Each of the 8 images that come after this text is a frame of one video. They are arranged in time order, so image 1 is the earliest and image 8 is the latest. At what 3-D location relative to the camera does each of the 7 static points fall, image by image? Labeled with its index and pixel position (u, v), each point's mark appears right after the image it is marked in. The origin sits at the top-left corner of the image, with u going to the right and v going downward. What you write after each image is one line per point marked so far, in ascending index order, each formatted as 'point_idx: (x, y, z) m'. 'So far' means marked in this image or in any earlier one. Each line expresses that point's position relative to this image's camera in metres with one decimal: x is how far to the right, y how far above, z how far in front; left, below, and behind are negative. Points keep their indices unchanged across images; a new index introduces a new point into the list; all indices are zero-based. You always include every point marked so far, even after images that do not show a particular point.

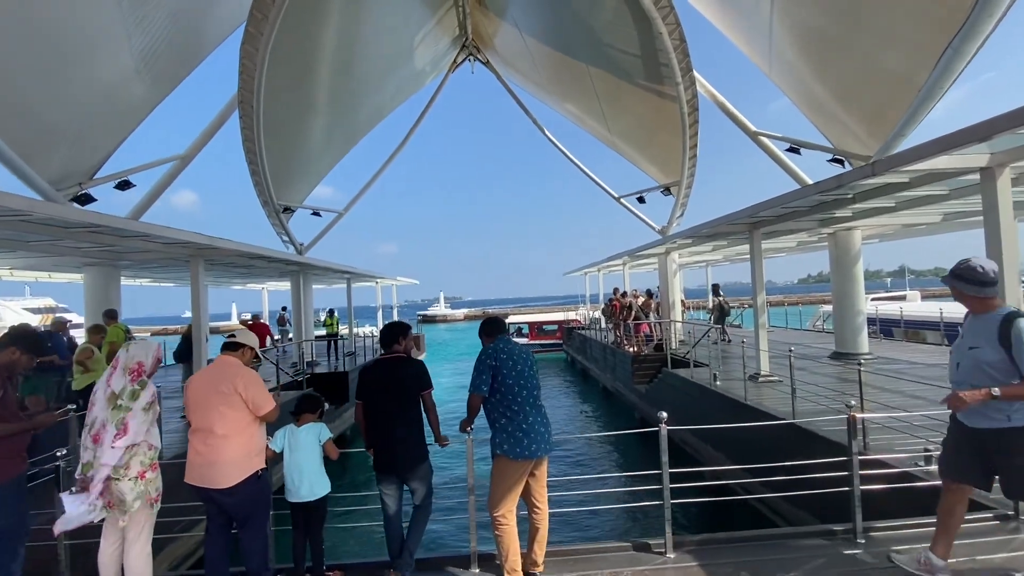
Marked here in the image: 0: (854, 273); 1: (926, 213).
0: (+8.6, +0.4, +12.4) m
1: (+8.0, +1.5, +9.6) m
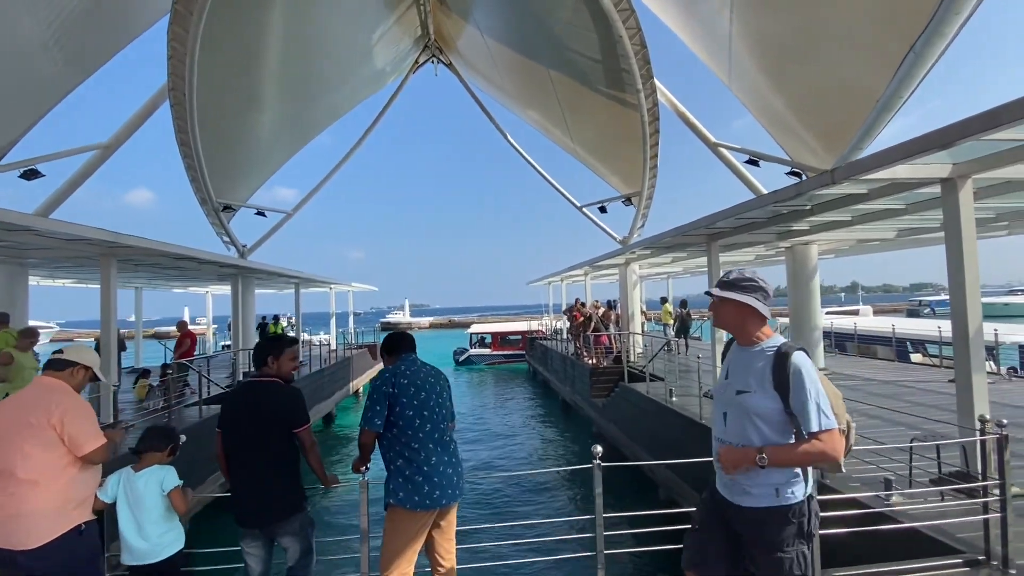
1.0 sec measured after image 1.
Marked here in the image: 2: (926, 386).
0: (+7.5, 0.0, +12.3) m
1: (+7.1, +1.2, +9.5) m
2: (+8.6, -2.0, +10.2) m
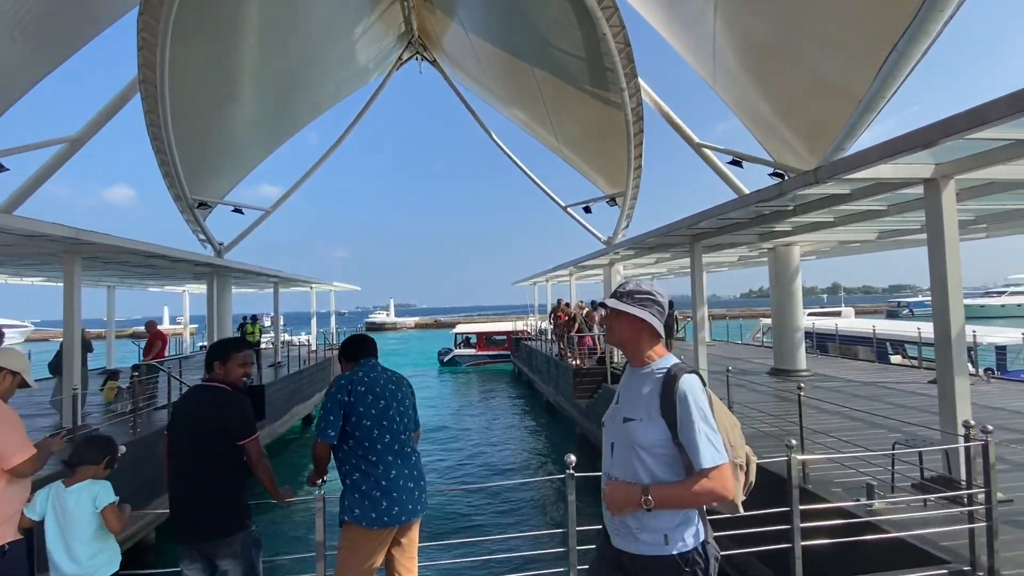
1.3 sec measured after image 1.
0: (+7.0, 0.0, +12.3) m
1: (+6.7, +1.1, +9.5) m
2: (+8.2, -2.1, +10.2) m
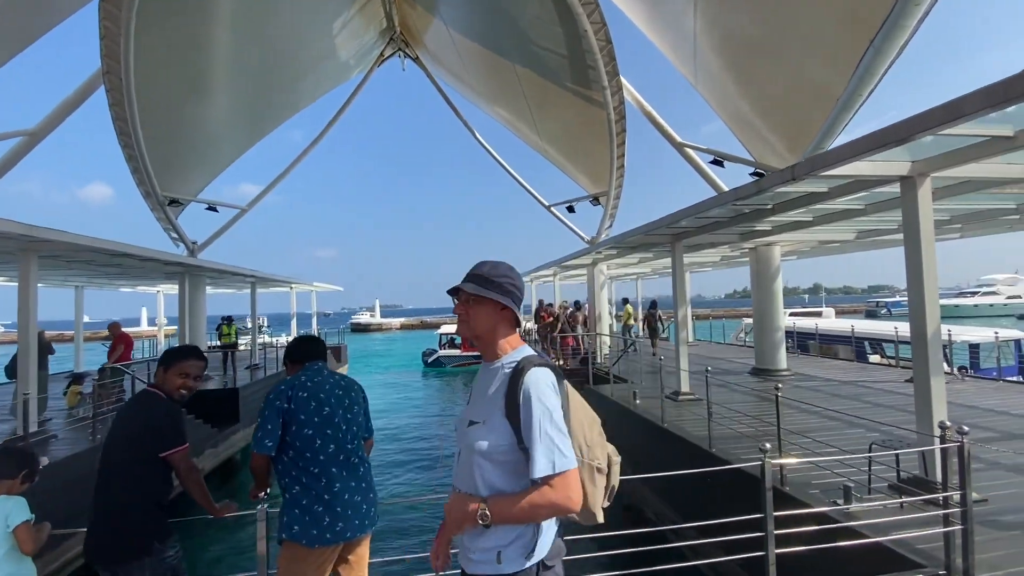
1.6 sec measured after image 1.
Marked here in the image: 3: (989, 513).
0: (+6.5, 0.0, +12.3) m
1: (+6.3, +1.1, +9.4) m
2: (+7.8, -2.1, +10.3) m
3: (+4.4, -2.1, +4.5) m
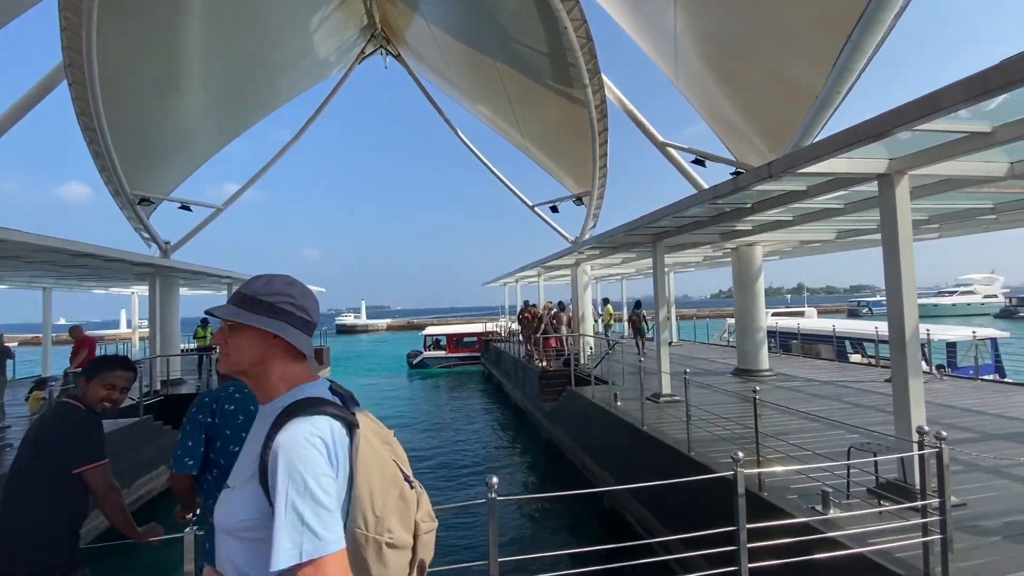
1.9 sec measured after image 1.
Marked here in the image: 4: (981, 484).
0: (+6.1, 0.0, +12.3) m
1: (+5.9, +1.1, +9.4) m
2: (+7.4, -2.1, +10.3) m
3: (+4.1, -2.1, +4.4) m
4: (+4.9, -2.0, +5.1) m
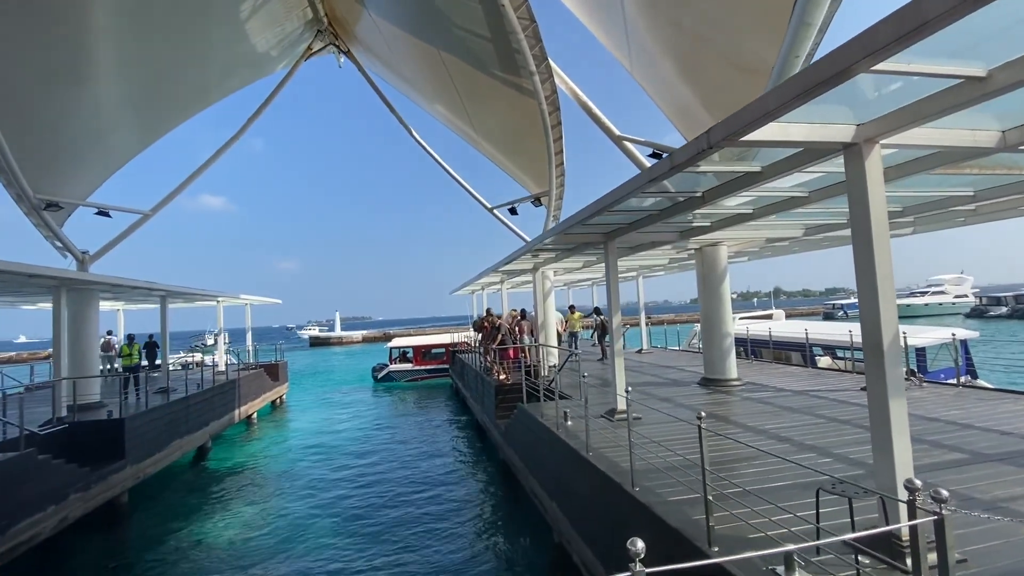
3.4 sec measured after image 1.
0: (+4.8, -0.1, +11.3) m
1: (+4.8, +1.1, +8.5) m
2: (+6.2, -2.1, +9.4) m
3: (+3.1, -2.0, +3.4) m
4: (+3.9, -2.0, +4.1) m
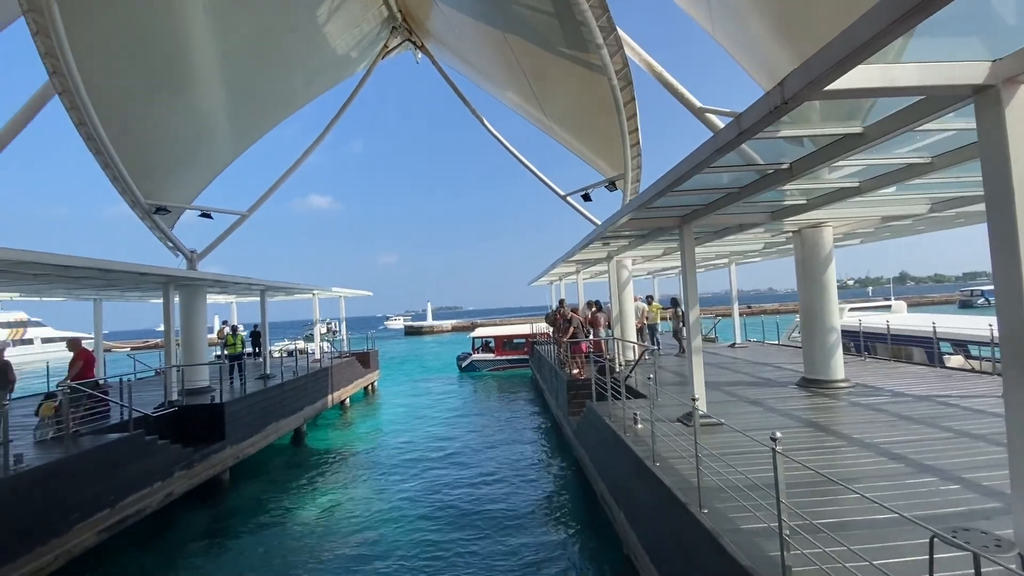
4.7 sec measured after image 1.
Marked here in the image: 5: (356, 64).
0: (+6.3, +0.2, +9.9) m
1: (+5.7, +1.3, +7.1) m
2: (+7.3, -1.9, +7.7) m
3: (+3.2, -2.0, +2.4) m
4: (+4.1, -1.9, +3.0) m
5: (-6.0, +8.6, +19.0) m
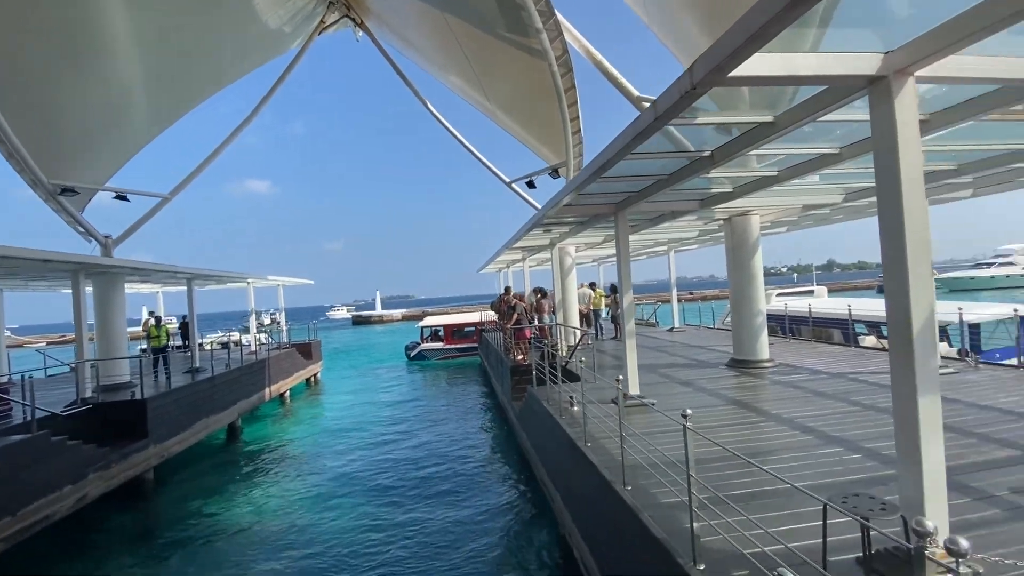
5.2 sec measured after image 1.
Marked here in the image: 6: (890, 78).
0: (+5.0, +0.5, +10.3) m
1: (+4.7, +1.5, +7.5) m
2: (+6.3, -1.6, +8.4) m
3: (+2.7, -1.9, +2.6) m
4: (+3.6, -1.8, +3.3) m
5: (-8.1, +9.1, +18.0) m
6: (+2.5, +1.4, +3.2) m
